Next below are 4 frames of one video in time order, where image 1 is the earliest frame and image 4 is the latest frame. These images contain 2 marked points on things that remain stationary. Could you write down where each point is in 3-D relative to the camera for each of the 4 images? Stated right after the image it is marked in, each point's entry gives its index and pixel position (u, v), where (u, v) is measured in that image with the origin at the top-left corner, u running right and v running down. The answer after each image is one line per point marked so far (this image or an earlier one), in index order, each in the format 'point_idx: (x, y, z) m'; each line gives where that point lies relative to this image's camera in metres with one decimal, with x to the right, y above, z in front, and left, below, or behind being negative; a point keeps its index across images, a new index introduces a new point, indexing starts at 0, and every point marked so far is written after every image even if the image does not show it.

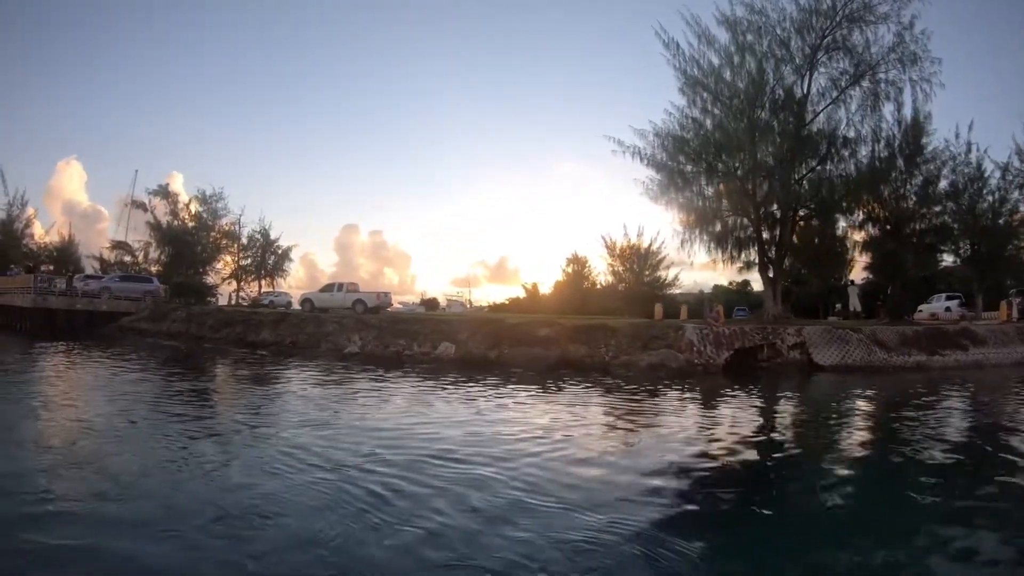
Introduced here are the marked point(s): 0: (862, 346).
0: (+9.0, -1.5, +17.5) m
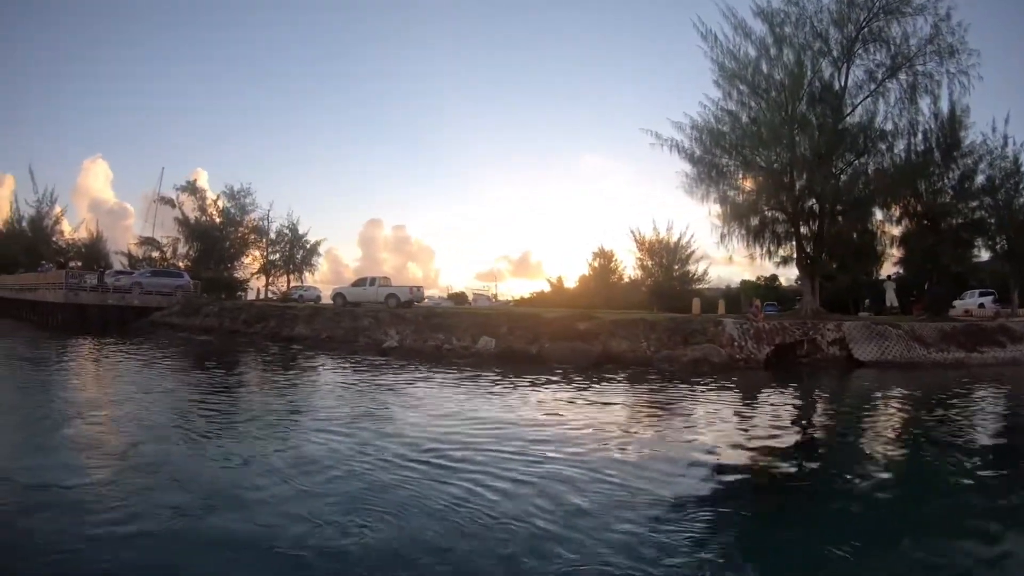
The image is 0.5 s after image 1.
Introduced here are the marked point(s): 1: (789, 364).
0: (+9.6, -1.4, +17.3) m
1: (+6.7, -1.8, +16.7) m
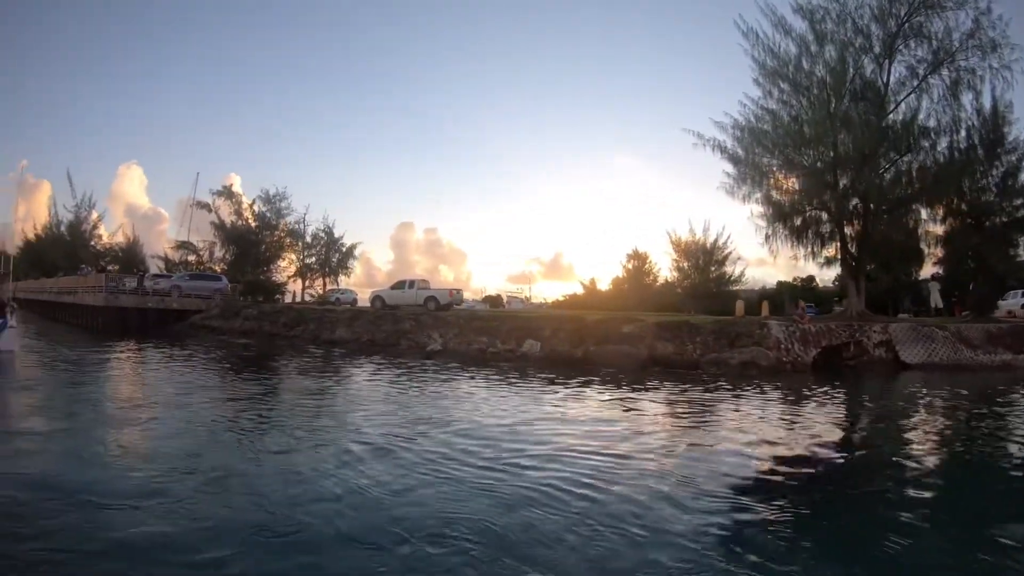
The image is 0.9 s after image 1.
0: (+10.4, -1.4, +17.0) m
1: (+7.5, -1.9, +16.4) m
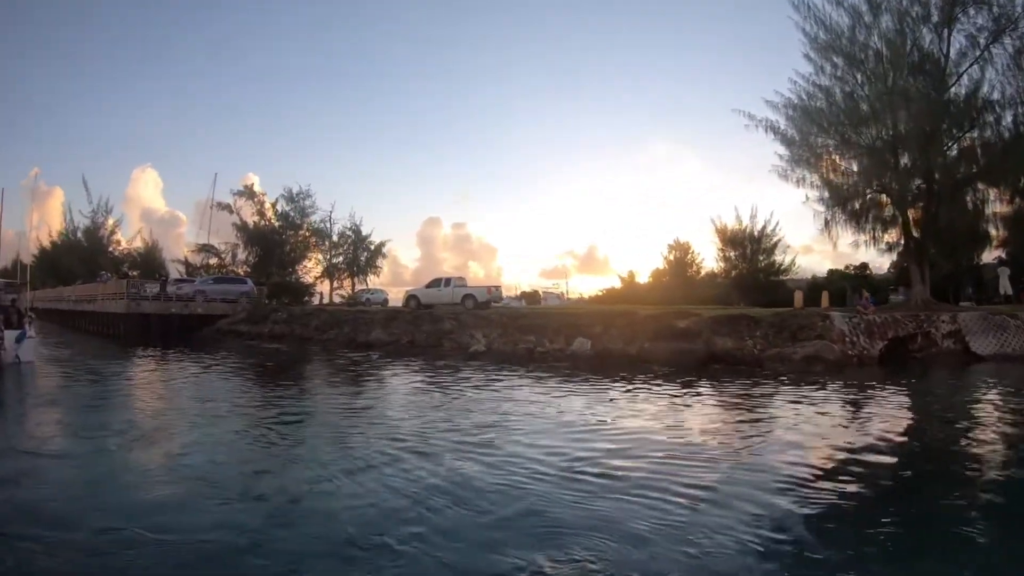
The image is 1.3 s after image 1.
0: (+11.2, -1.0, +16.1) m
1: (+8.3, -1.6, +15.6) m
